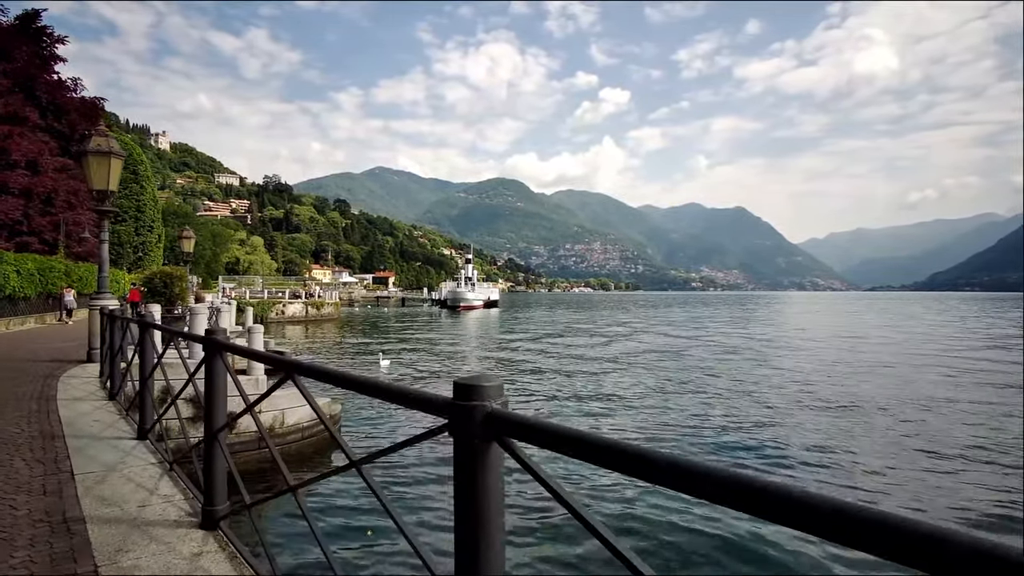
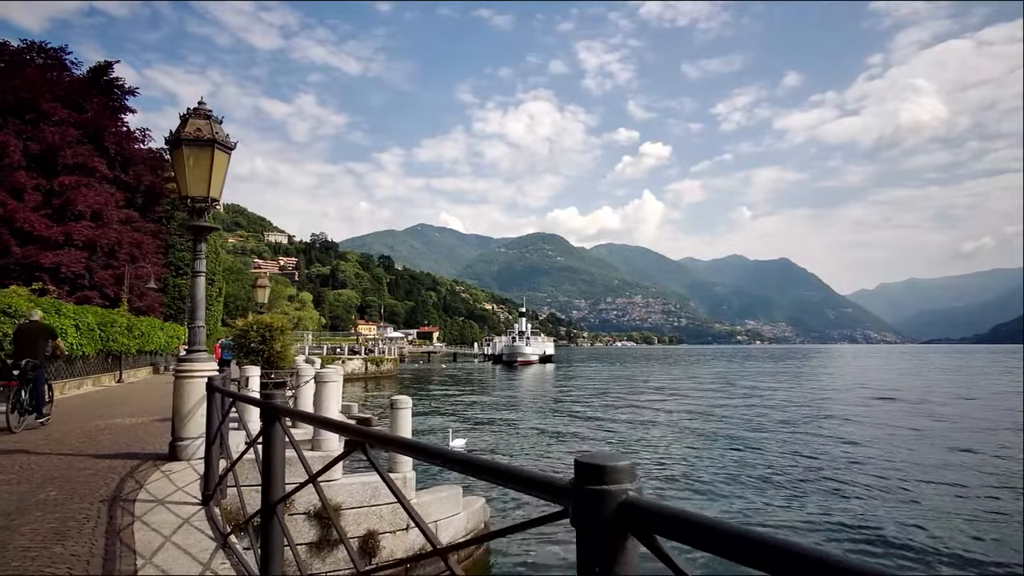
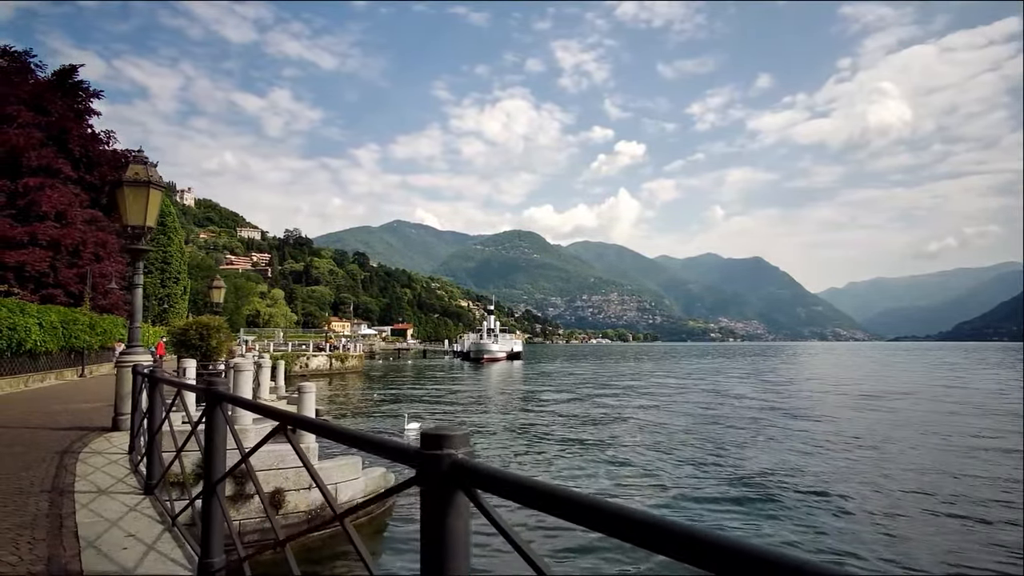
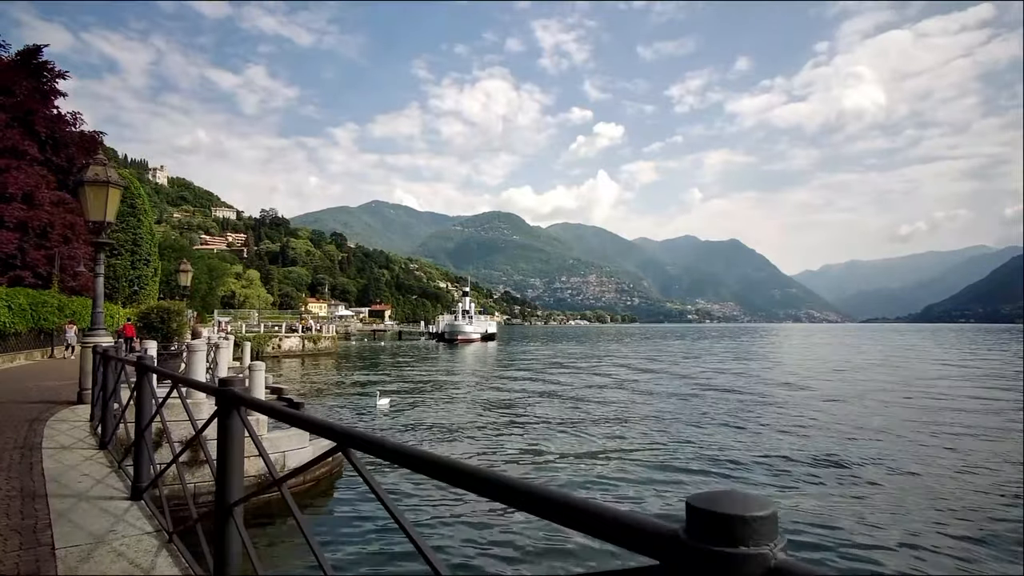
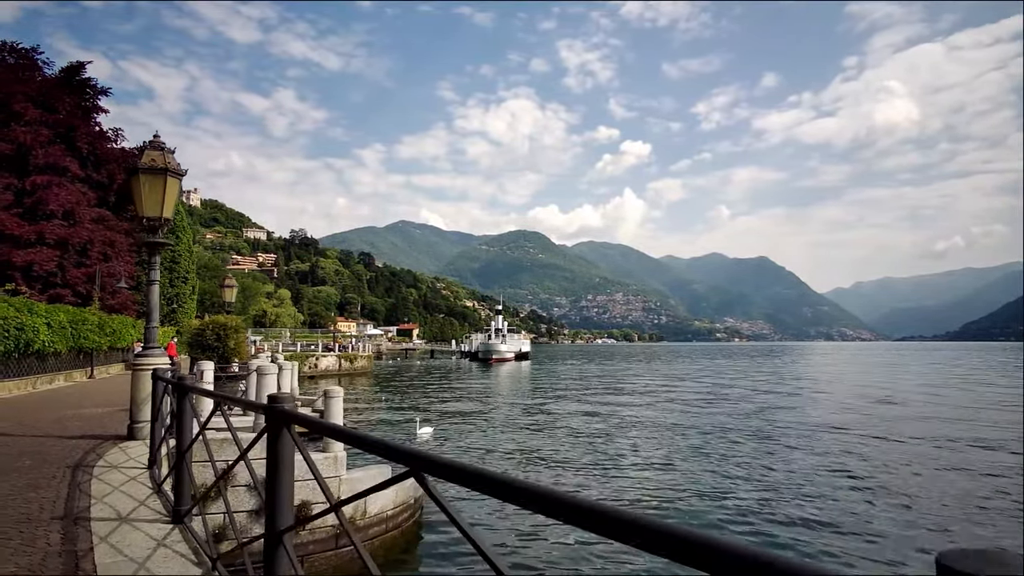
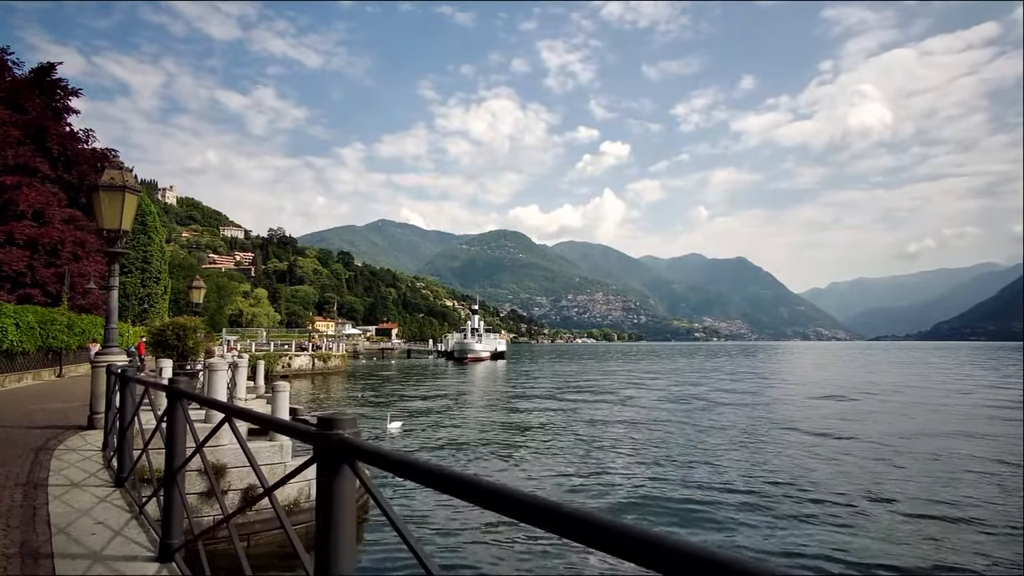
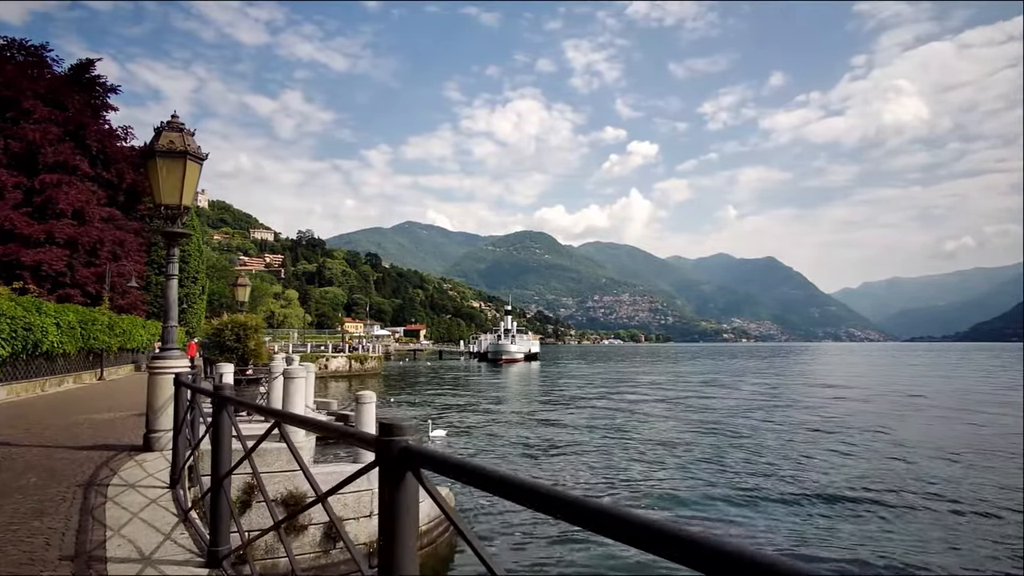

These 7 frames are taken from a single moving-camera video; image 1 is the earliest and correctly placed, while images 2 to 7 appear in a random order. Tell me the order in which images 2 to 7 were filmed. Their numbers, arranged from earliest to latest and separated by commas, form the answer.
4, 6, 3, 5, 7, 2
